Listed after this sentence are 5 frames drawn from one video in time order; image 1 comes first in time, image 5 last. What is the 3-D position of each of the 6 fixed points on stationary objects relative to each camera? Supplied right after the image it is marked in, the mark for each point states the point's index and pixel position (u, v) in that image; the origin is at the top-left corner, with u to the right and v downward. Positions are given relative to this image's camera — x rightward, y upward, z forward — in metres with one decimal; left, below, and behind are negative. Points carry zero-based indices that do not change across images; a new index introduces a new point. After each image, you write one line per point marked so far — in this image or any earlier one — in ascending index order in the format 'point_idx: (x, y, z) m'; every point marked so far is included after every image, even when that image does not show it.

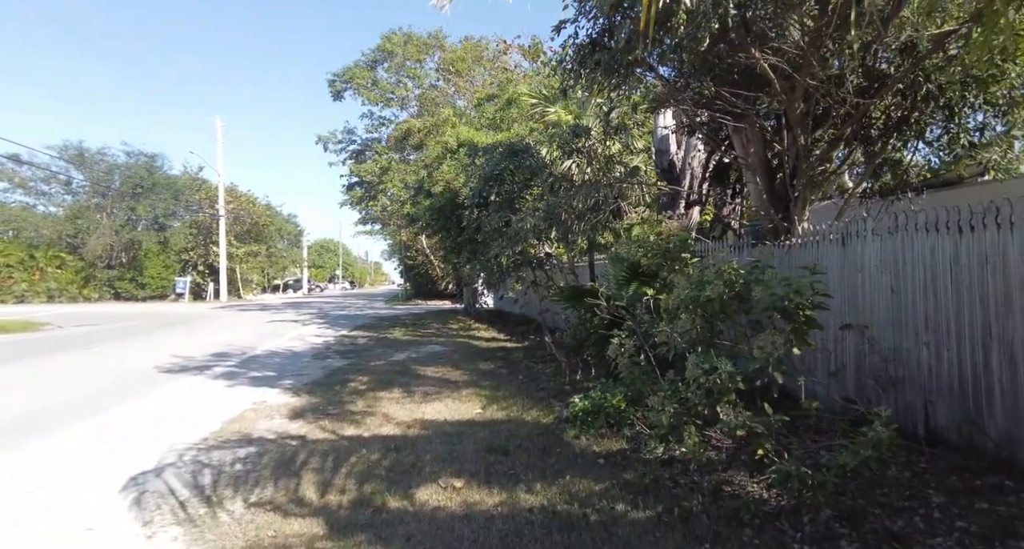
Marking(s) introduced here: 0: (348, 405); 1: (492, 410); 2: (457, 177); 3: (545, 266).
0: (-2.0, -1.6, +6.8) m
1: (-0.2, -1.6, +6.4) m
2: (-1.5, +2.7, +14.9) m
3: (+0.7, +0.2, +11.1) m
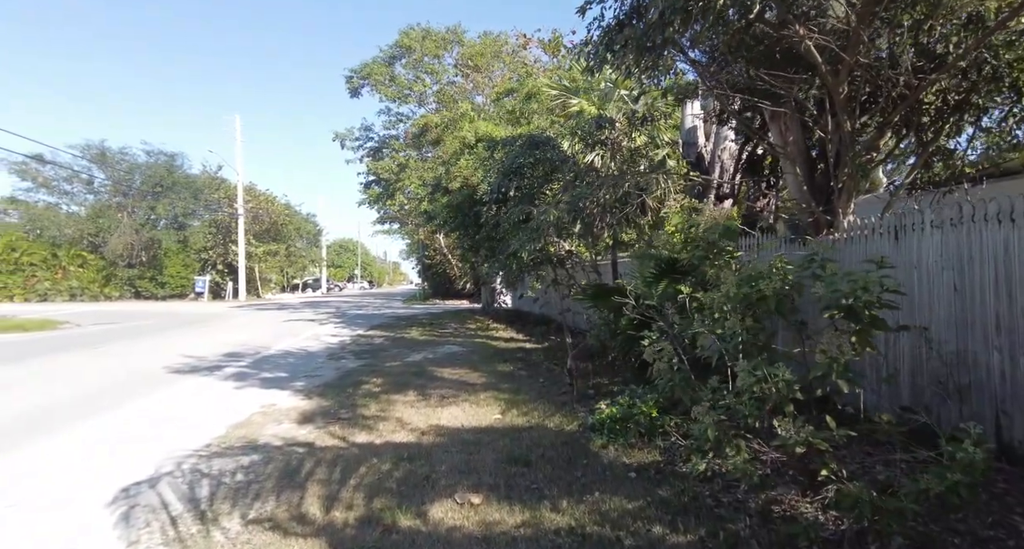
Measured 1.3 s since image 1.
0: (-1.8, -1.6, +6.4) m
1: (0.0, -1.6, +6.0) m
2: (-1.0, +2.7, +14.6) m
3: (+1.0, +0.2, +10.7) m
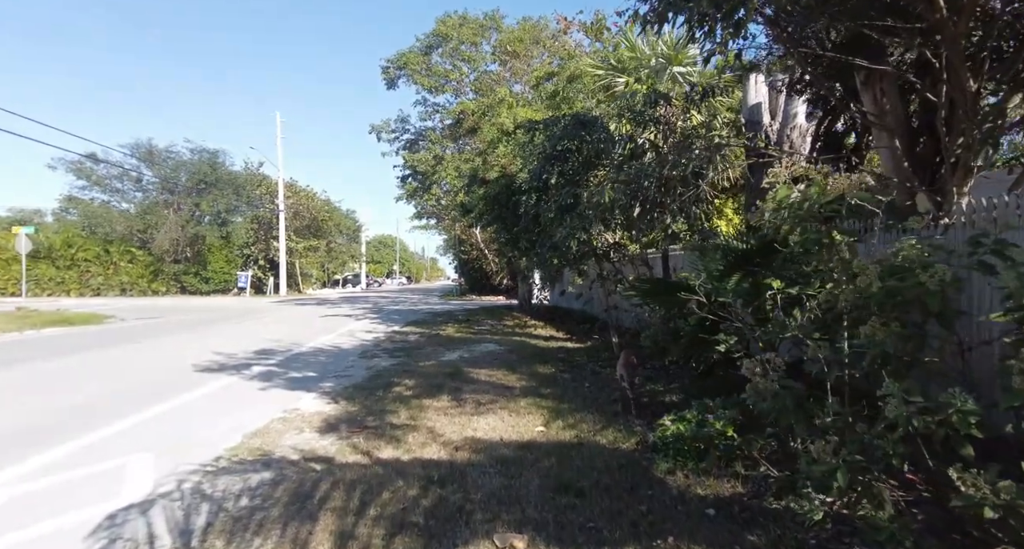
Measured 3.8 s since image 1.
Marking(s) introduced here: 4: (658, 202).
0: (-1.3, -1.5, +5.8) m
1: (+0.4, -1.5, +5.3) m
2: (0.0, +2.9, +13.9) m
3: (+1.8, +0.3, +9.8) m
4: (+2.0, +1.0, +7.8) m
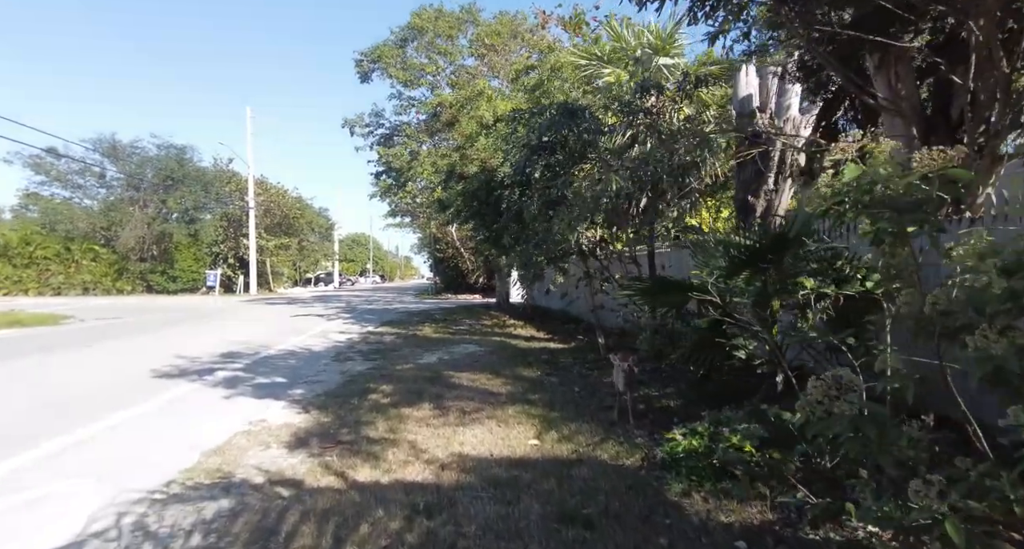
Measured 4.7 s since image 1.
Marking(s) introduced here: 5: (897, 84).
0: (-1.4, -1.5, +5.3) m
1: (+0.4, -1.5, +4.8) m
2: (-0.4, +2.9, +13.4) m
3: (+1.5, +0.3, +9.4) m
4: (+1.8, +1.0, +7.4) m
5: (+3.6, +1.8, +5.1) m
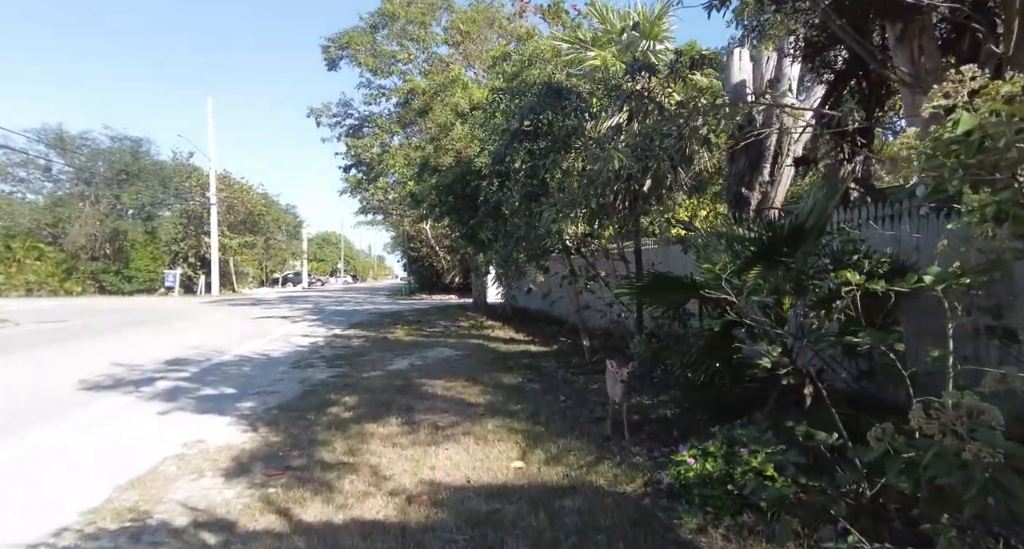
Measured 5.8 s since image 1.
0: (-1.6, -1.4, +4.6) m
1: (+0.2, -1.4, +4.2) m
2: (-1.0, +2.9, +12.7) m
3: (+1.1, +0.4, +8.9) m
4: (+1.5, +1.1, +6.9) m
5: (+3.4, +1.8, +4.7) m
